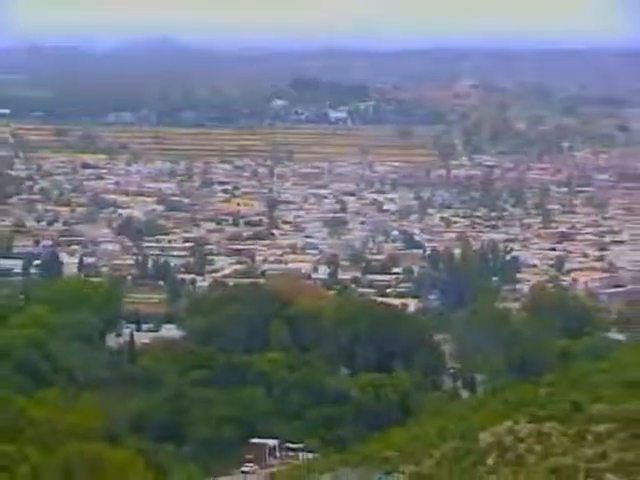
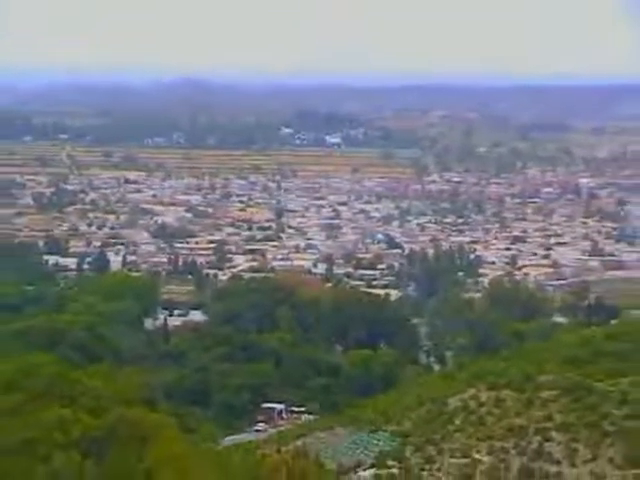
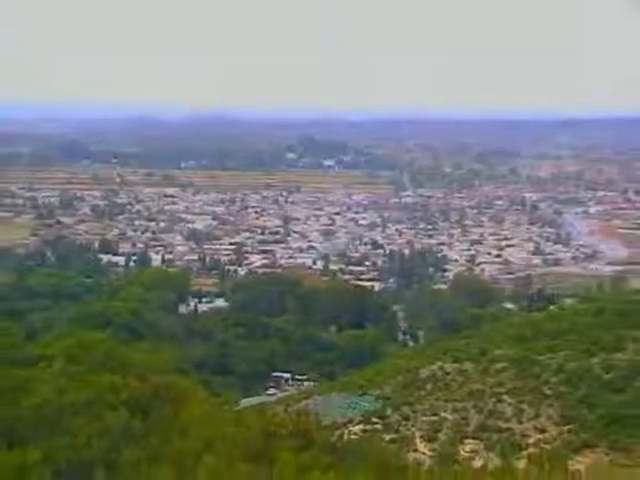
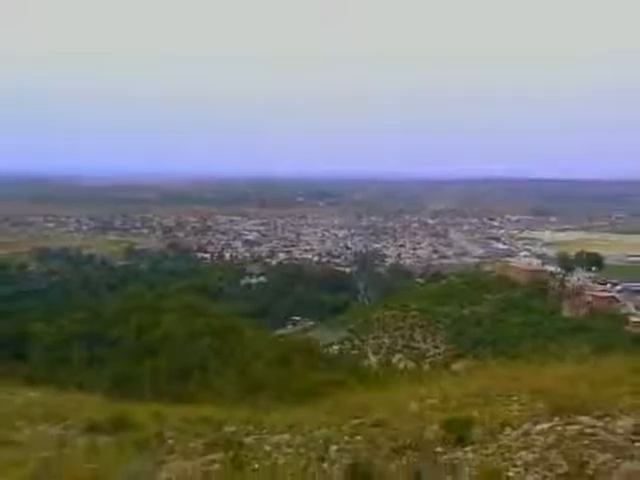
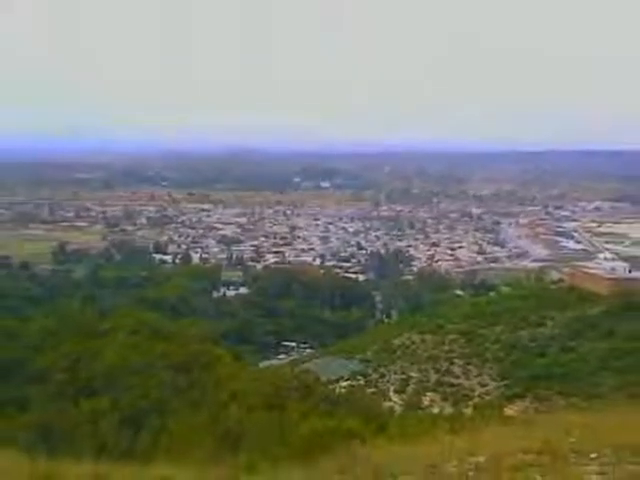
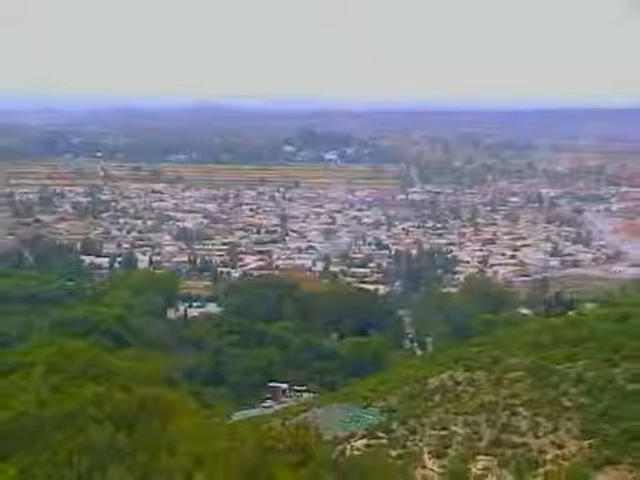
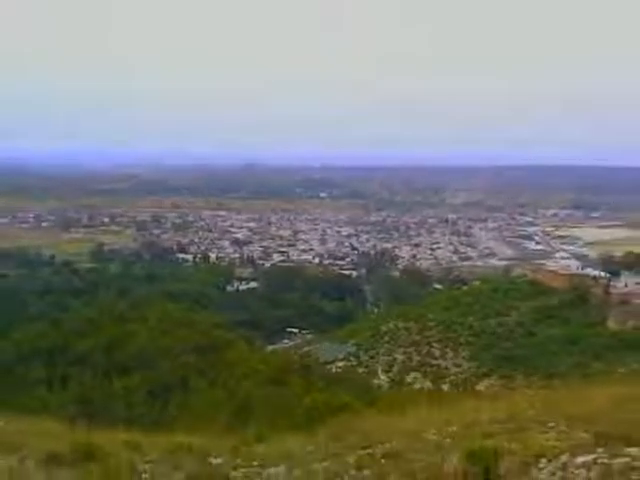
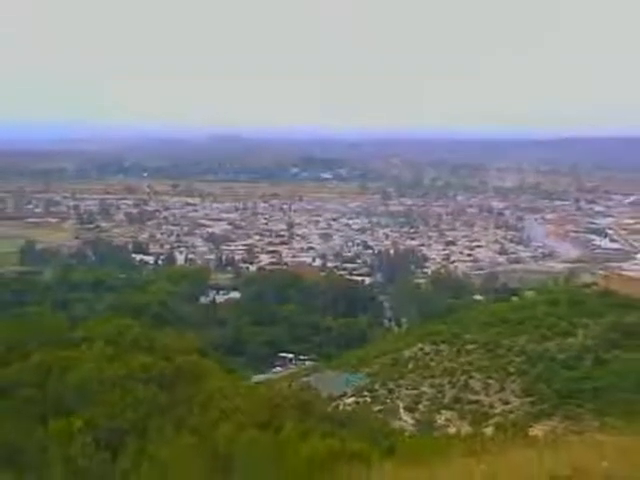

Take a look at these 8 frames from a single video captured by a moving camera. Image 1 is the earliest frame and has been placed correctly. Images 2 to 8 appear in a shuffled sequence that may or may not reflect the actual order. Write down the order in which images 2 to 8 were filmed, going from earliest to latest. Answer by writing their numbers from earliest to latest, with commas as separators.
2, 6, 3, 8, 5, 7, 4
